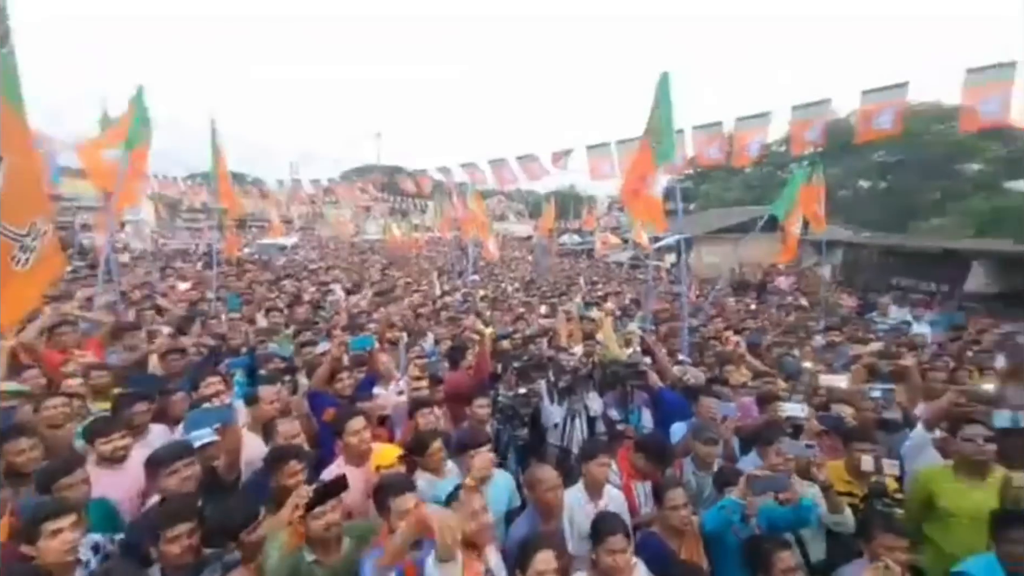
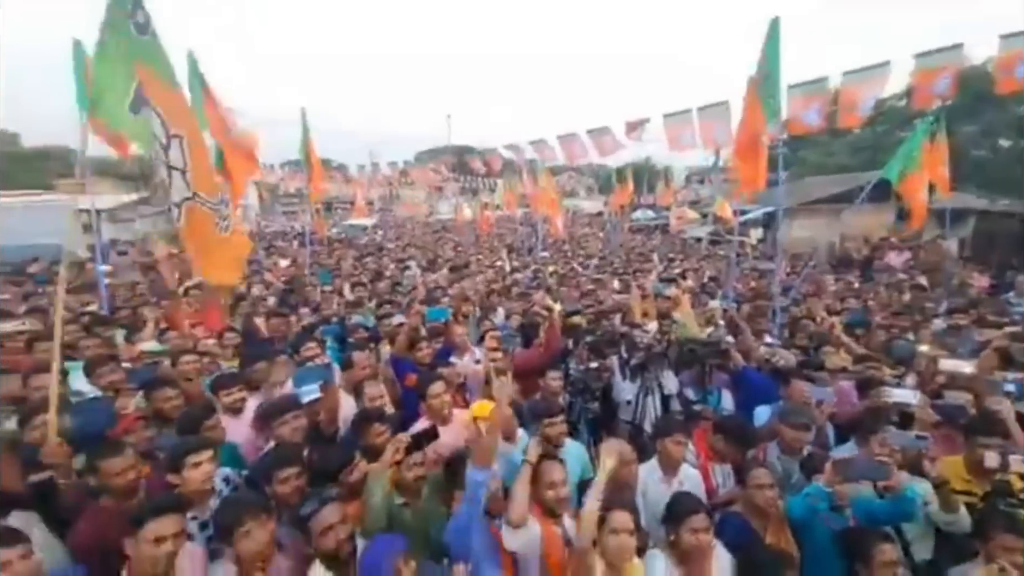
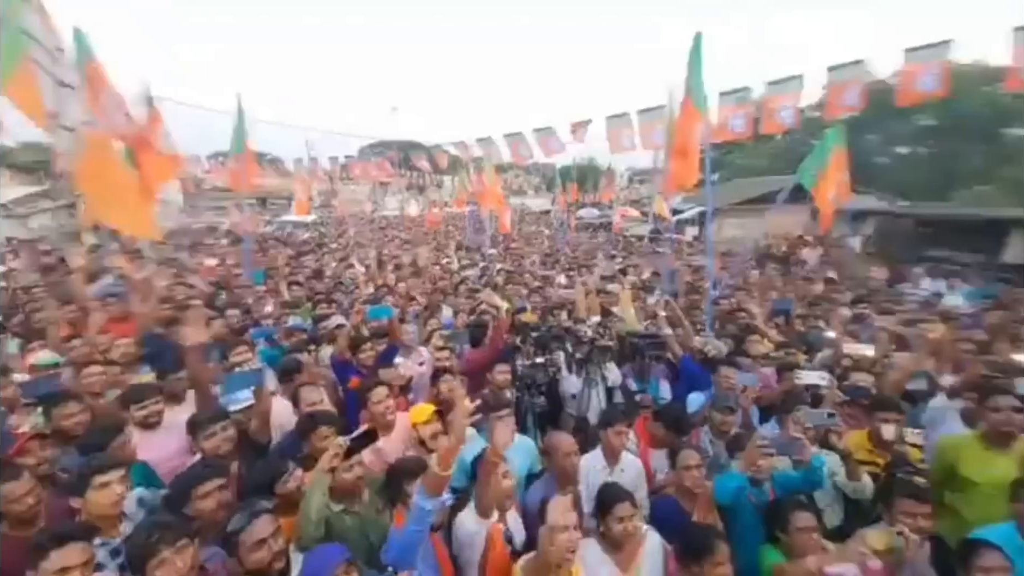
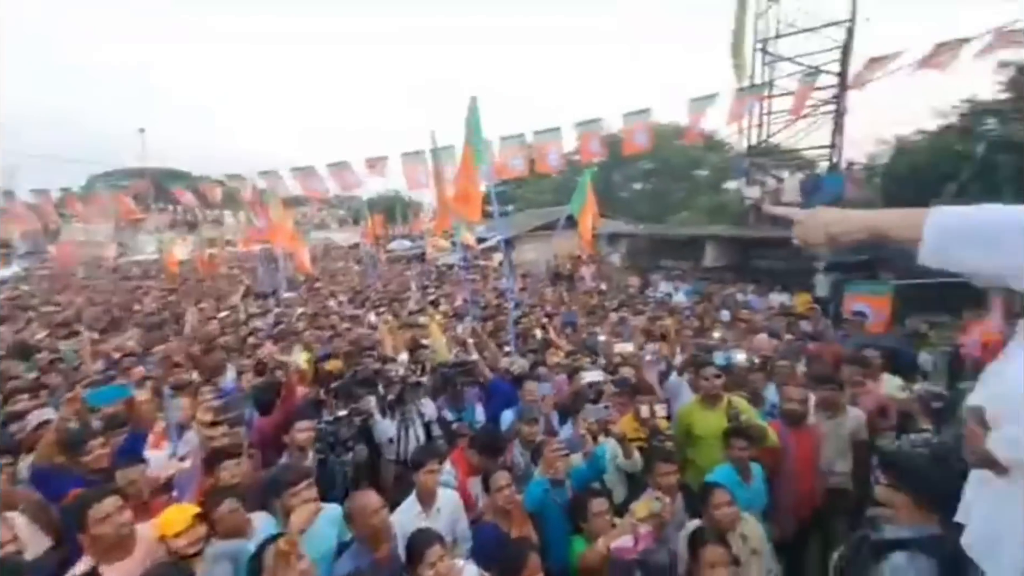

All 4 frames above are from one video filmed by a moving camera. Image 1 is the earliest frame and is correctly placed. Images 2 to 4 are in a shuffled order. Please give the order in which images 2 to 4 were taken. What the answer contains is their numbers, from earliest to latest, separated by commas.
2, 3, 4
